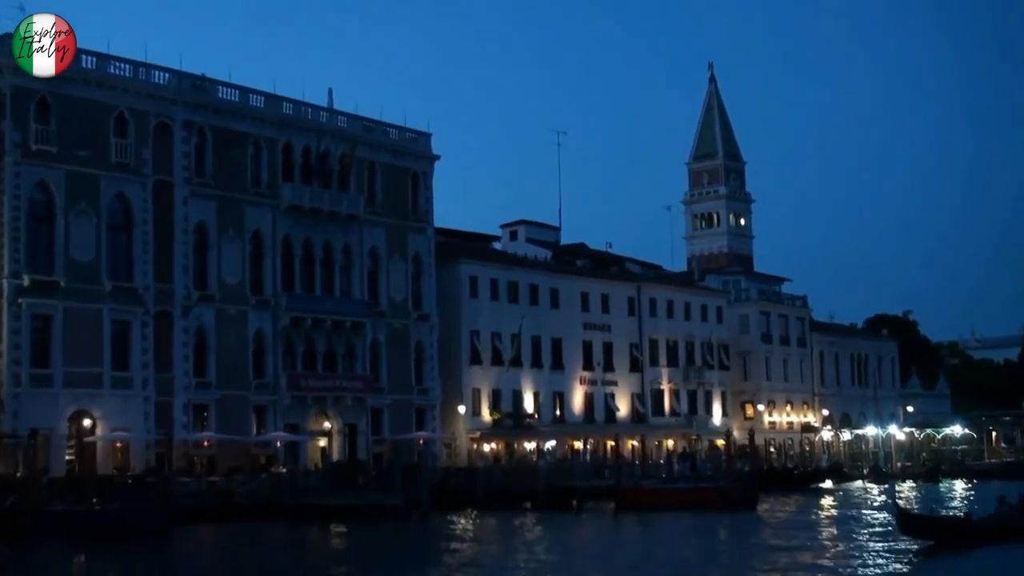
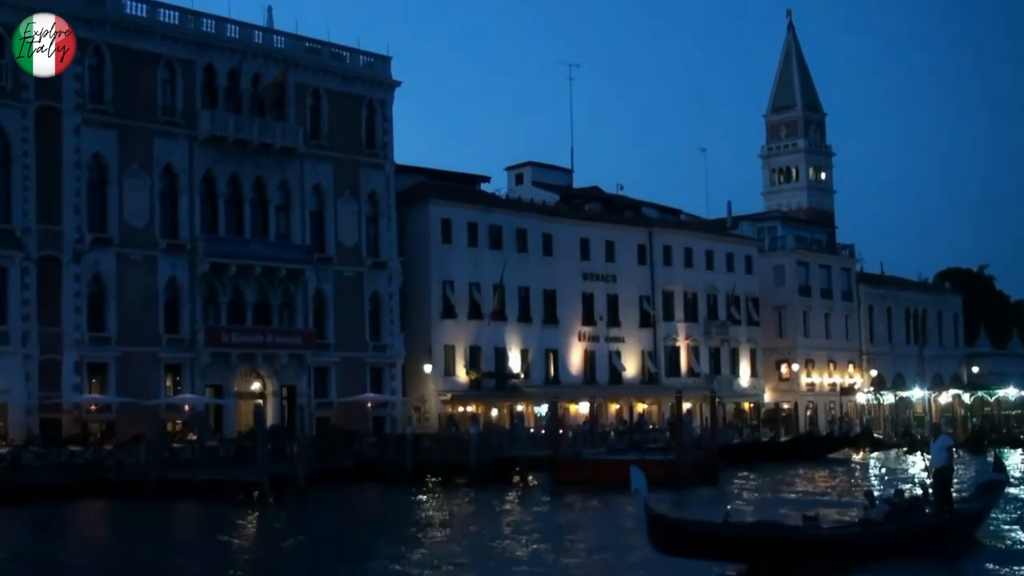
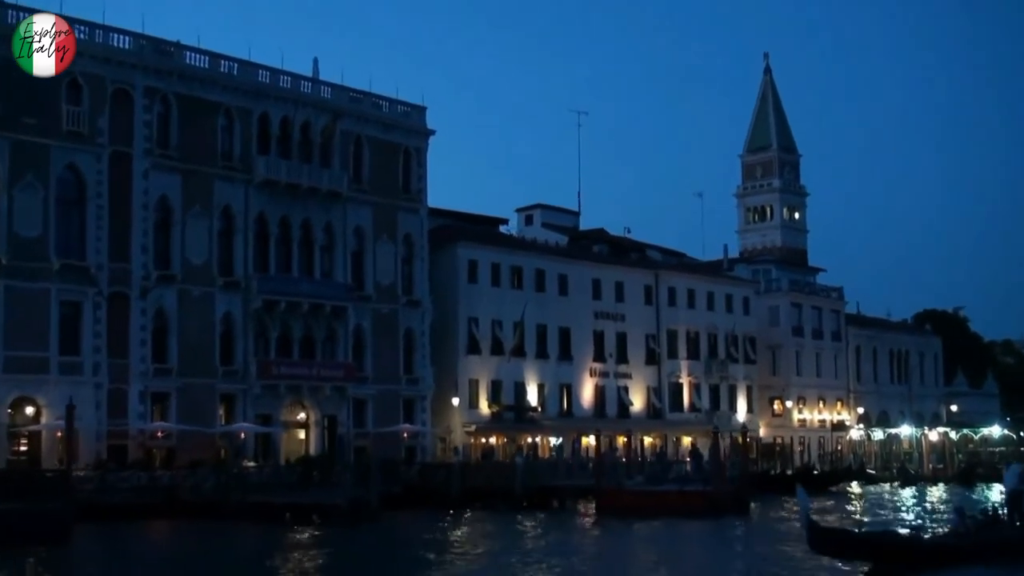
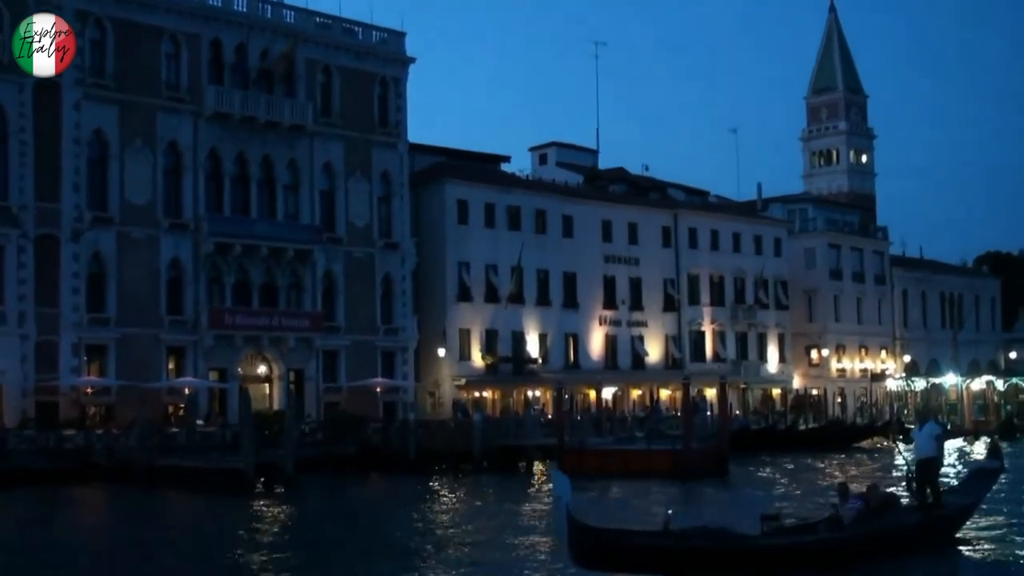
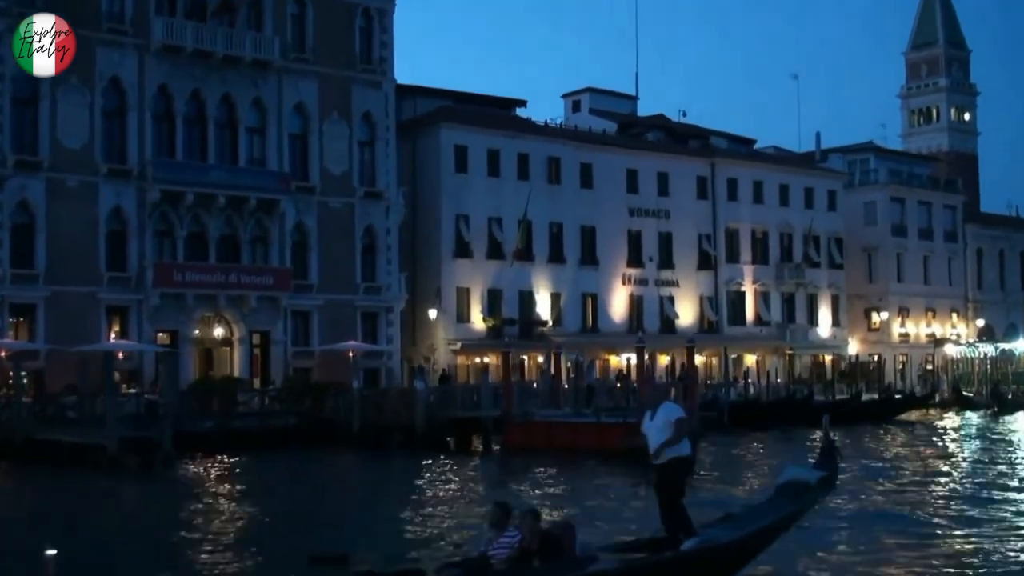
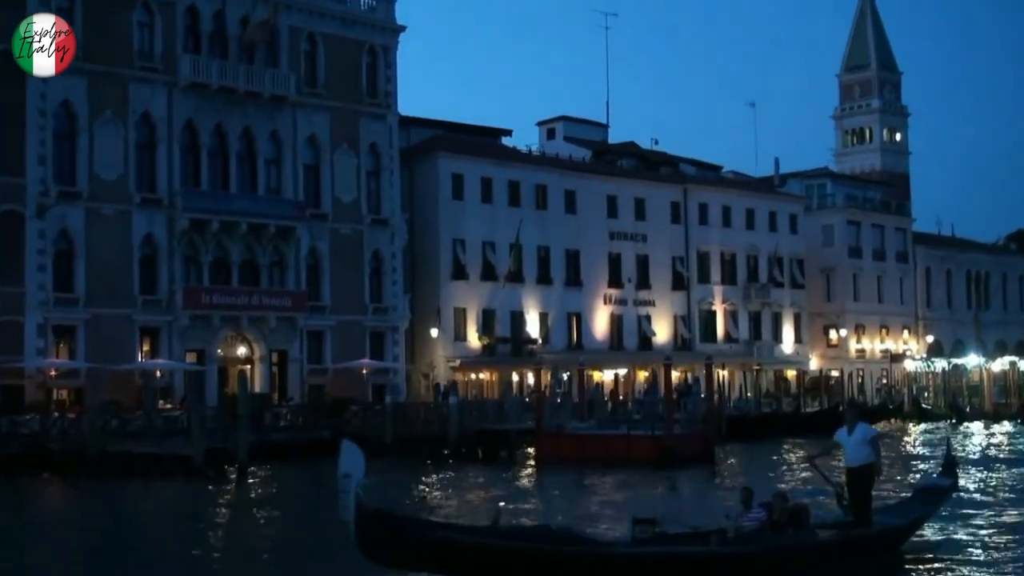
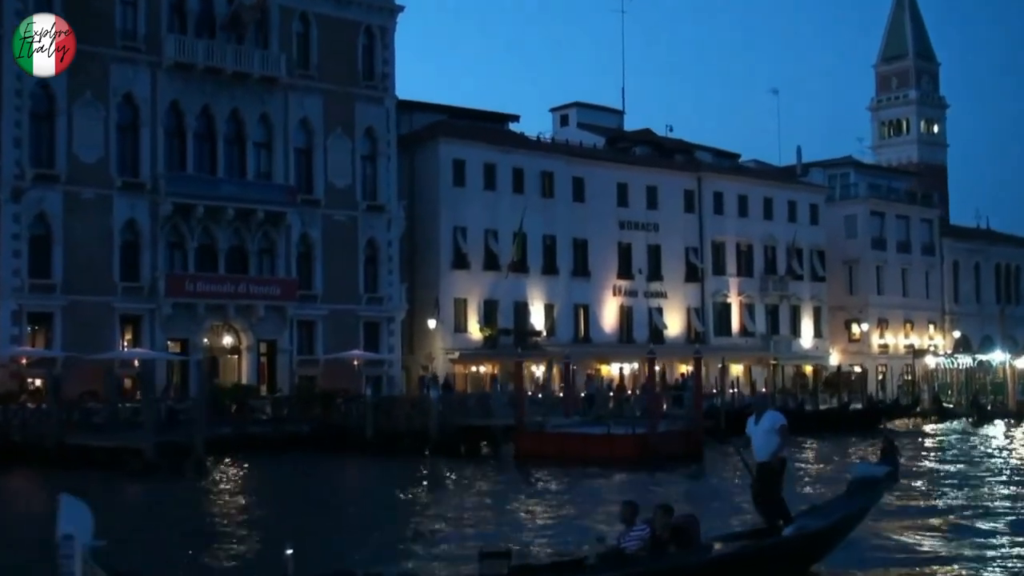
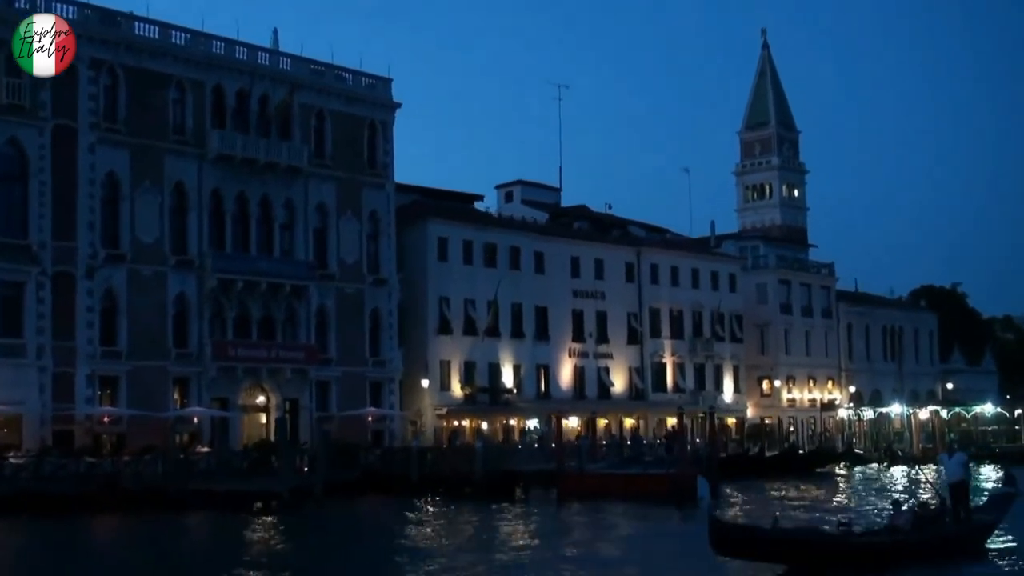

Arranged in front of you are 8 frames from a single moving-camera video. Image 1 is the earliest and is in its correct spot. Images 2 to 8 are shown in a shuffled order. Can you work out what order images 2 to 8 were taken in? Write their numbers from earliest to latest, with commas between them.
3, 8, 2, 4, 6, 7, 5
